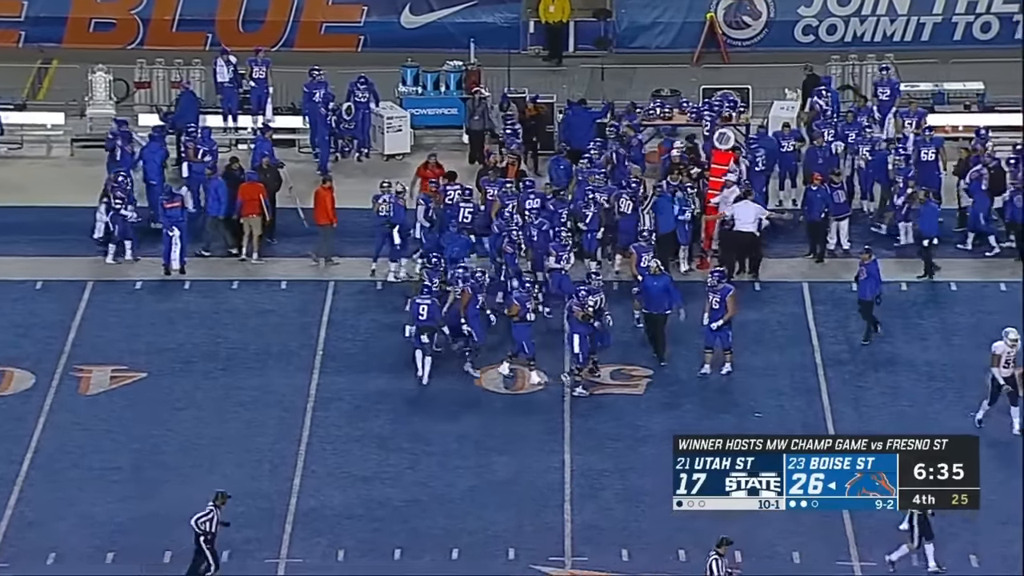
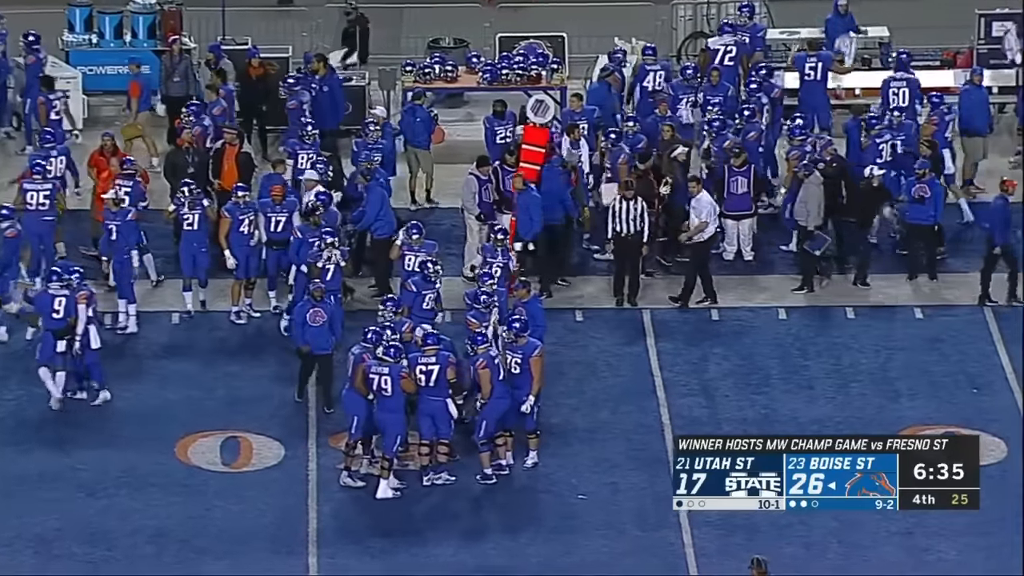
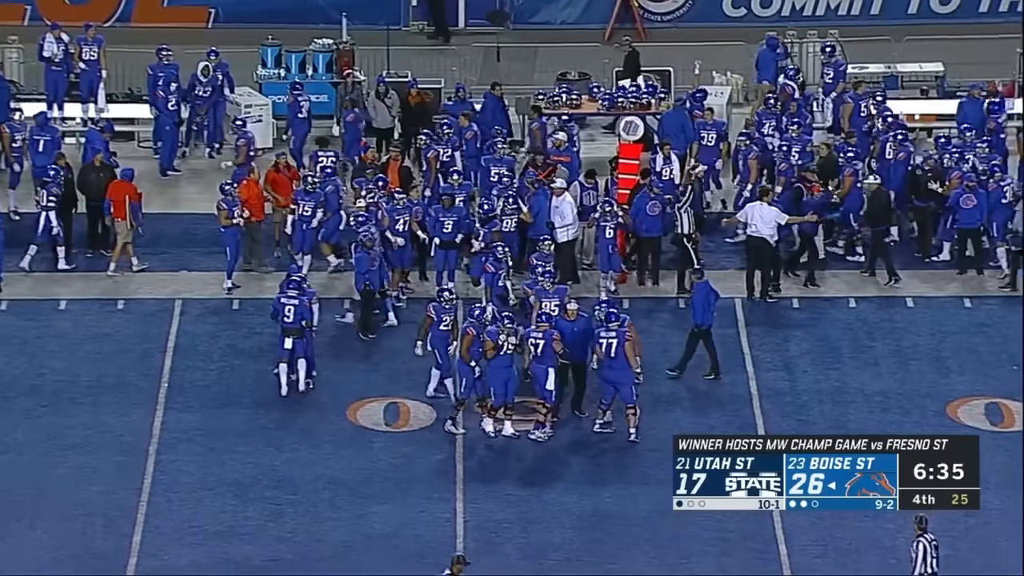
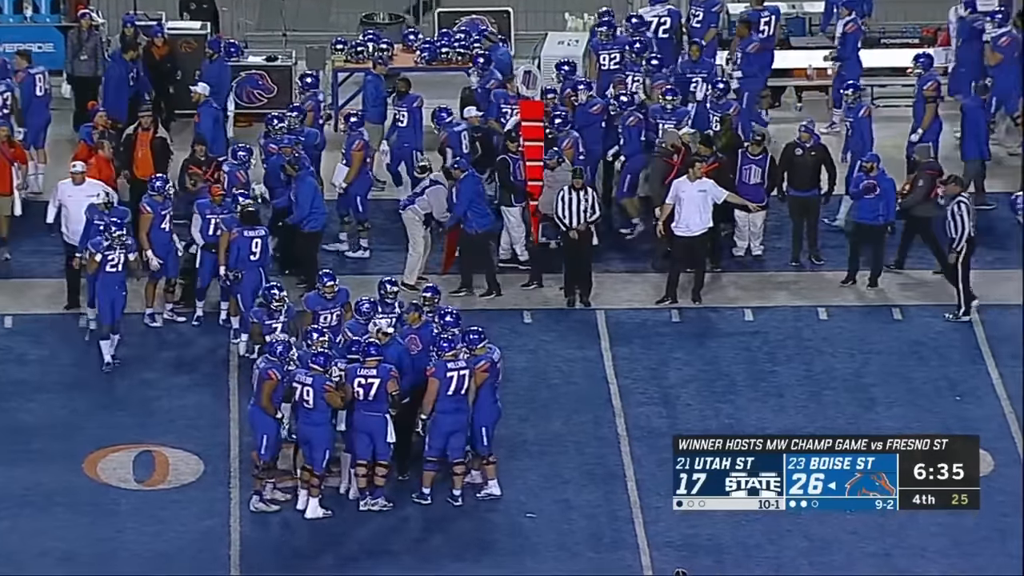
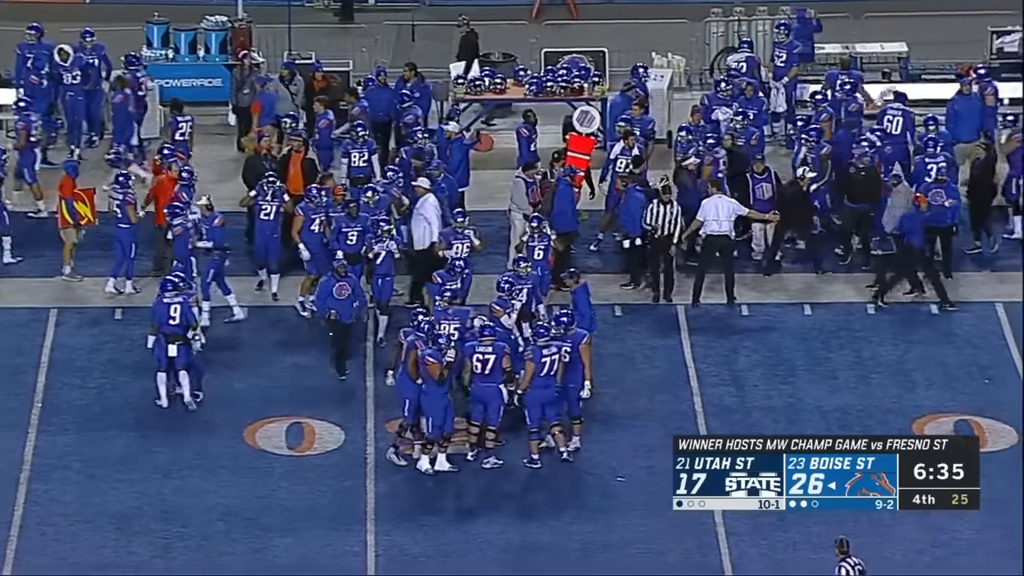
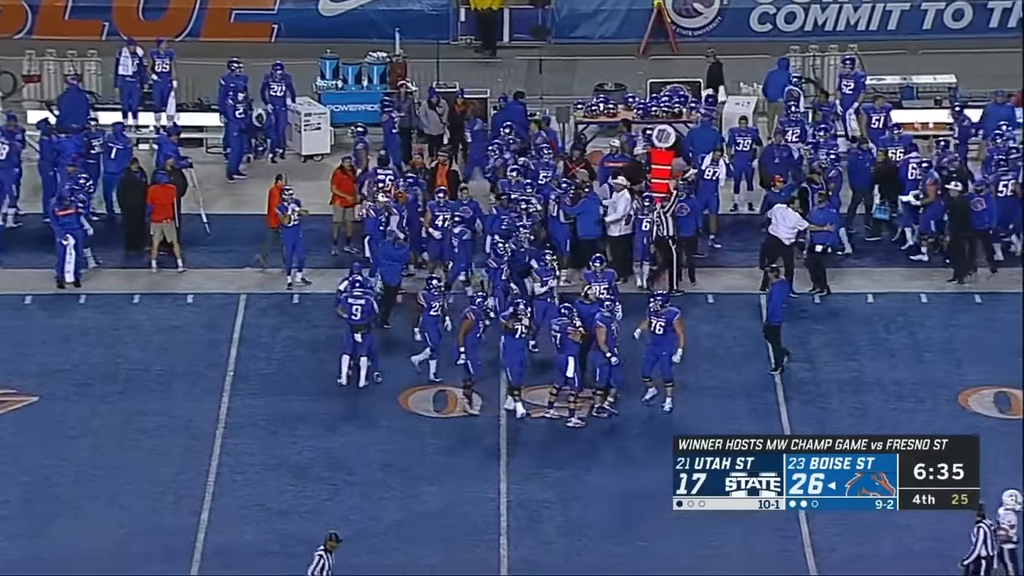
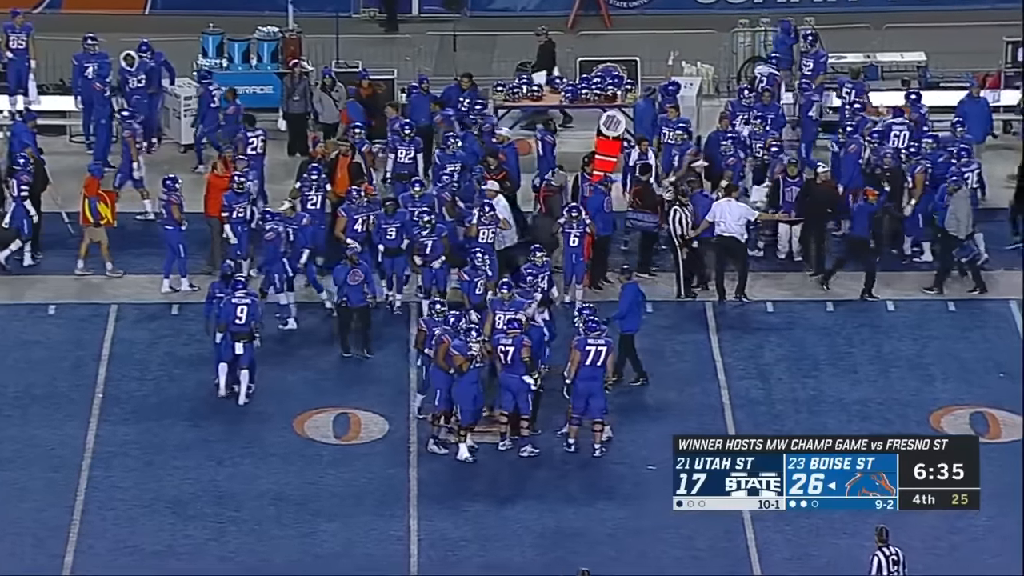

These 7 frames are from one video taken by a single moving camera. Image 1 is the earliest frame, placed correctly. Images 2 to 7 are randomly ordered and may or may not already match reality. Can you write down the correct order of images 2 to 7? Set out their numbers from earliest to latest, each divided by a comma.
6, 3, 7, 5, 2, 4
